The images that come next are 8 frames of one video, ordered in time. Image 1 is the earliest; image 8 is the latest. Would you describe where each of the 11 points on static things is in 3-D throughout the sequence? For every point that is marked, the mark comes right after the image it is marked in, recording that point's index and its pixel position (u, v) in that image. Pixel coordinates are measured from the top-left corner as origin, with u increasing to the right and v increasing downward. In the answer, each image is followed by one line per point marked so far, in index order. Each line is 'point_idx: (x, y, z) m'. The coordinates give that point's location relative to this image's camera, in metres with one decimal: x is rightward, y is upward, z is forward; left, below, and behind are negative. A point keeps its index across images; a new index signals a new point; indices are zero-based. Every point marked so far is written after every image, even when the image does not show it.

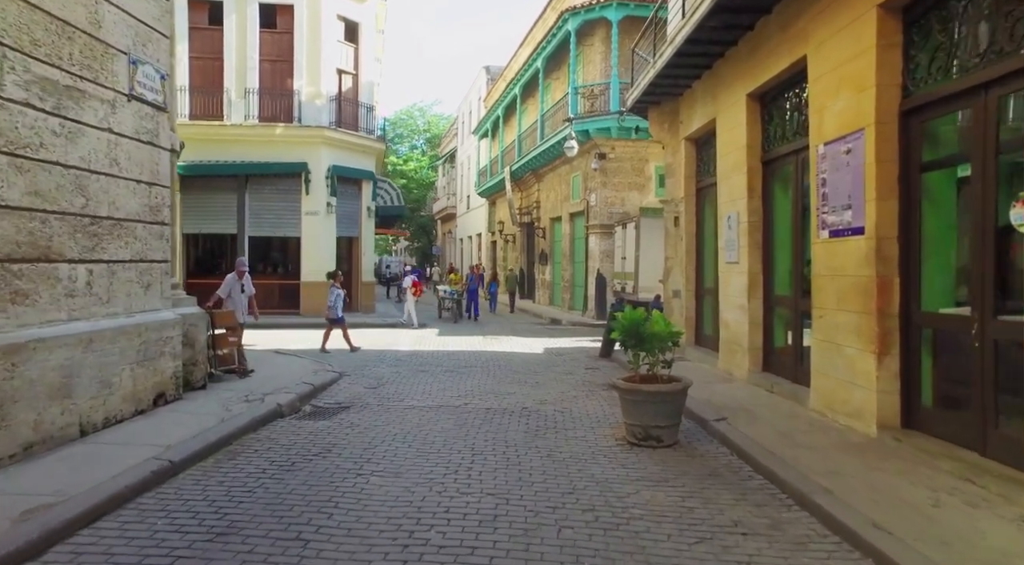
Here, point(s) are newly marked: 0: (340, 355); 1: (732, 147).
0: (-3.1, -1.3, +13.7) m
1: (+2.9, +1.8, +10.0) m
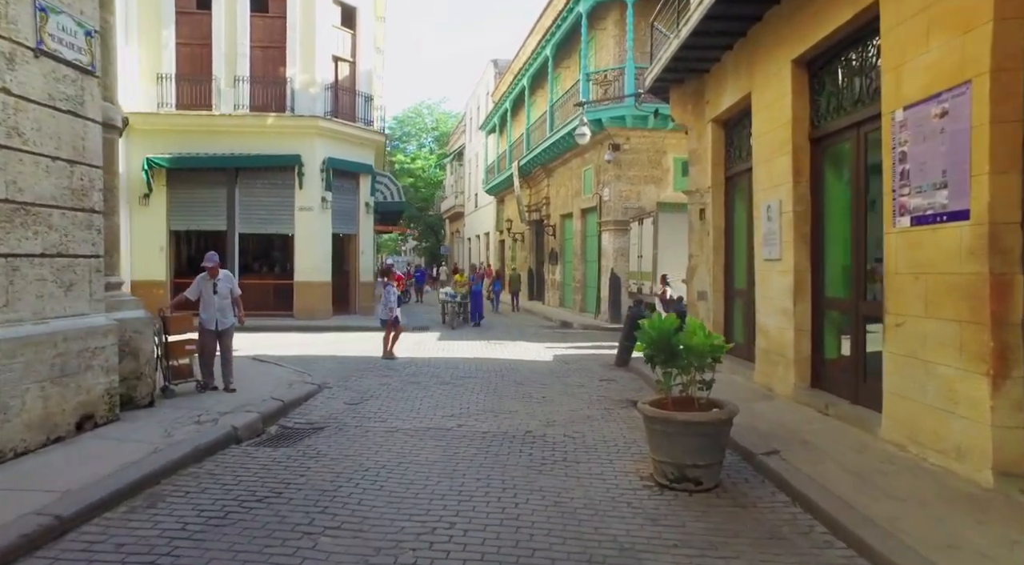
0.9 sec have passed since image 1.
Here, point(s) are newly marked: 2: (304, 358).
0: (-3.0, -1.3, +12.3) m
1: (+2.9, +1.8, +8.5) m
2: (-3.6, -1.3, +13.2) m
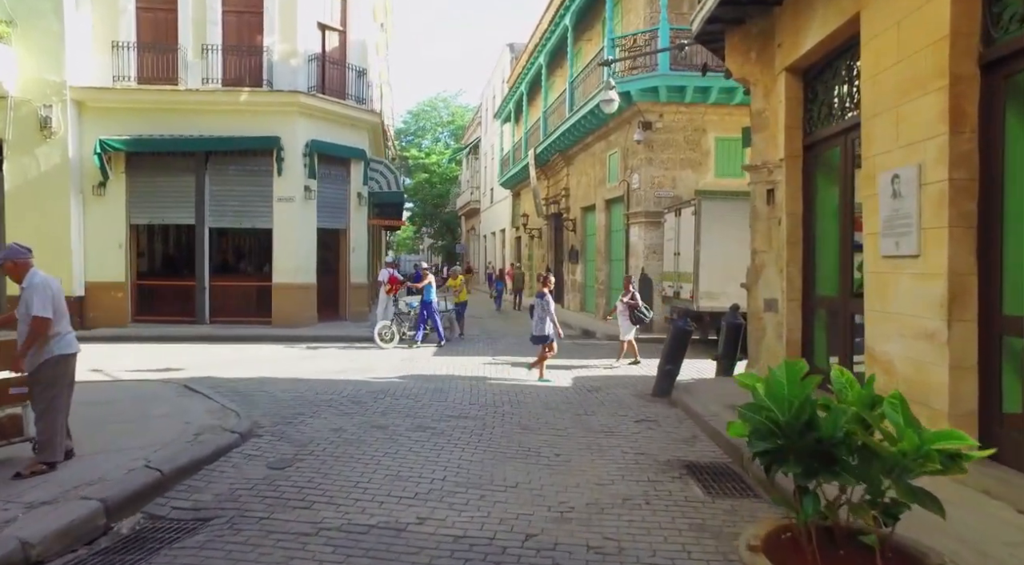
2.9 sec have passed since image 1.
0: (-2.9, -1.4, +9.6) m
1: (+2.9, +1.7, +5.6) m
2: (-3.5, -1.4, +10.4) m
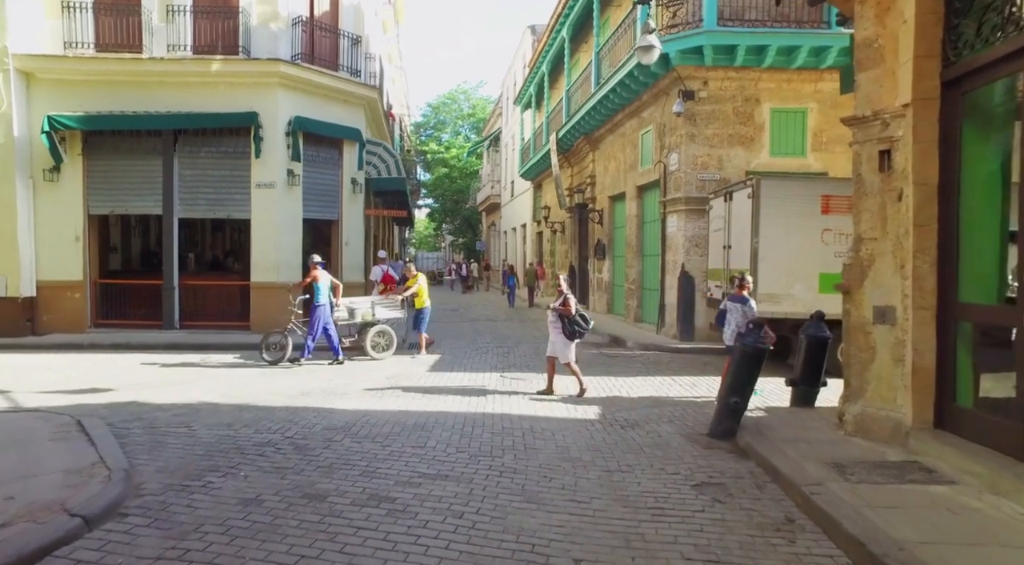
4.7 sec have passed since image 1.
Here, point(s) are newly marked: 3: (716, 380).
0: (-2.9, -1.4, +7.1) m
1: (+2.8, +1.7, +2.9) m
2: (-3.4, -1.4, +7.9) m
3: (+2.9, -1.4, +10.9) m
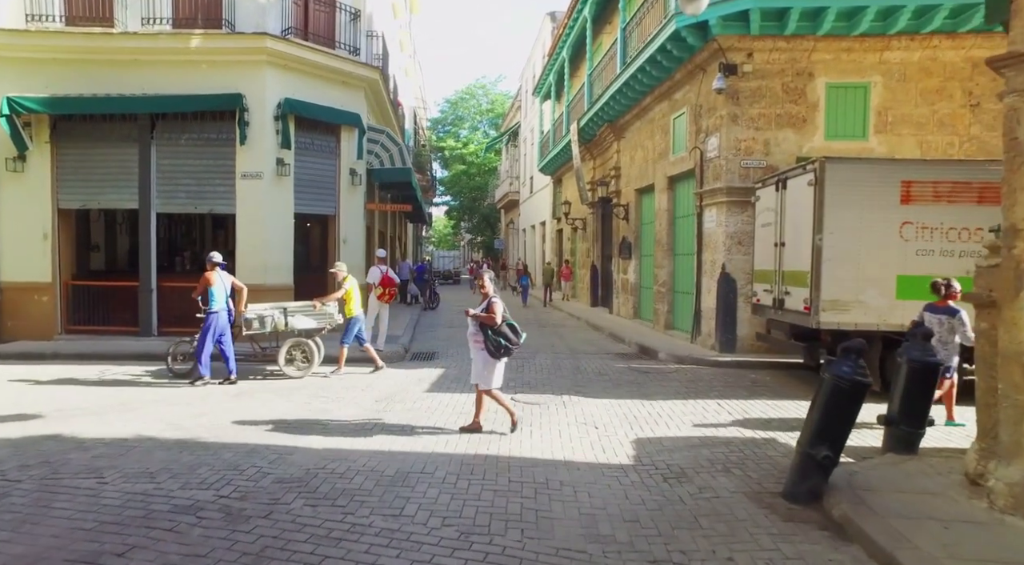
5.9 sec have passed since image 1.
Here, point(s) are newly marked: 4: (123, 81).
0: (-2.8, -1.4, +5.4) m
1: (+2.7, +1.6, +1.1) m
2: (-3.4, -1.4, +6.2) m
3: (+3.0, -1.4, +9.1) m
4: (-7.0, +3.6, +13.8) m
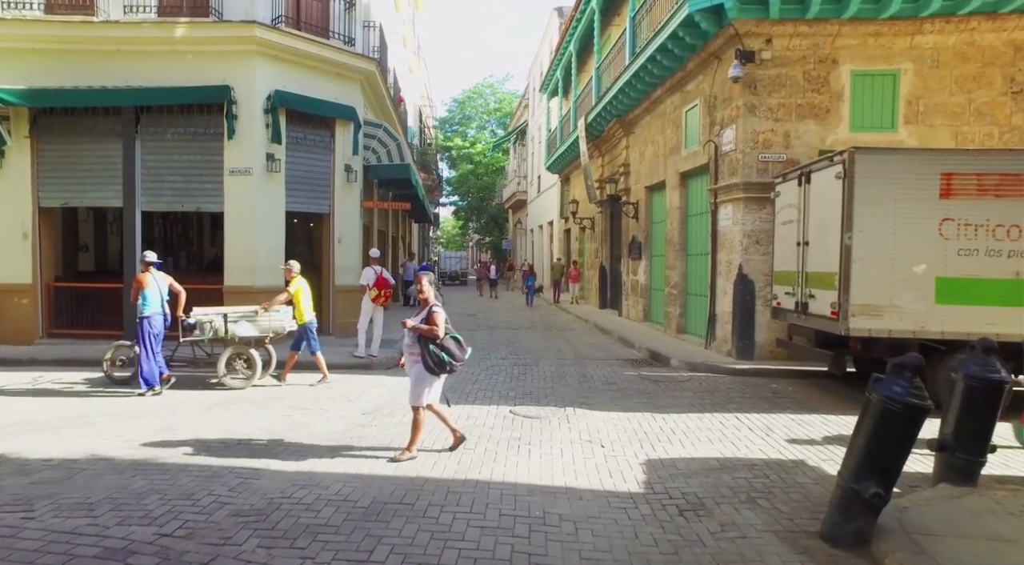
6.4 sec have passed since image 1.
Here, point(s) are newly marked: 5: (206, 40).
0: (-2.9, -1.4, +4.7) m
1: (+2.6, +1.6, +0.3) m
2: (-3.4, -1.4, +5.5) m
3: (+3.0, -1.5, +8.3) m
4: (-7.0, +3.6, +13.2) m
5: (-5.2, +4.1, +13.0) m
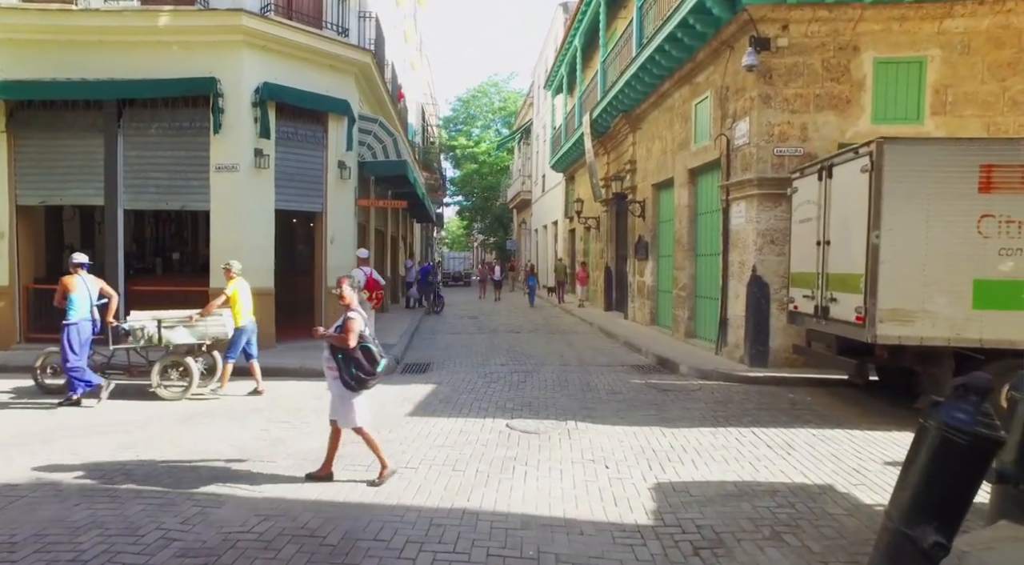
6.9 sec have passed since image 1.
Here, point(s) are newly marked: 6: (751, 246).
0: (-2.9, -1.5, +4.0) m
1: (+2.5, +1.6, -0.4) m
2: (-3.5, -1.5, +4.9) m
3: (+3.0, -1.5, +7.6) m
4: (-7.0, +3.6, +12.5) m
5: (-5.2, +4.1, +12.4) m
6: (+3.4, +0.5, +11.0) m
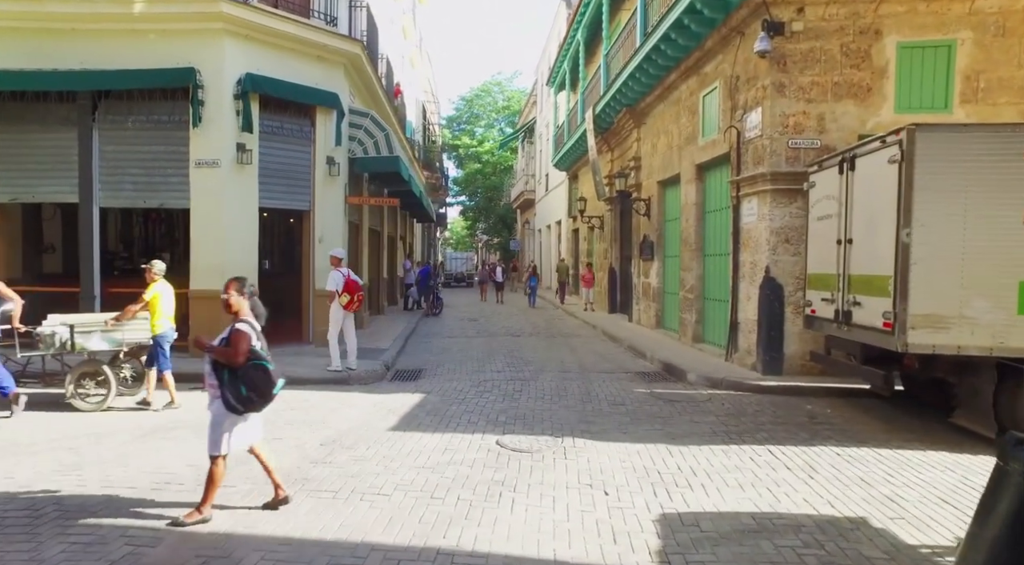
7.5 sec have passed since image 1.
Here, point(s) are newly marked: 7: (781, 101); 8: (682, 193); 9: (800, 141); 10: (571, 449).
0: (-3.1, -1.5, +3.3) m
1: (+2.4, +1.6, -1.2) m
2: (-3.6, -1.5, +4.2) m
3: (+2.9, -1.5, +6.8) m
4: (-7.0, +3.5, +11.9) m
5: (-5.3, +4.1, +11.7) m
6: (+3.4, +0.5, +10.3) m
7: (+3.5, +2.4, +9.9) m
8: (+3.2, +1.7, +14.2) m
9: (+3.7, +1.8, +9.9) m
10: (+0.5, -1.5, +6.8) m
